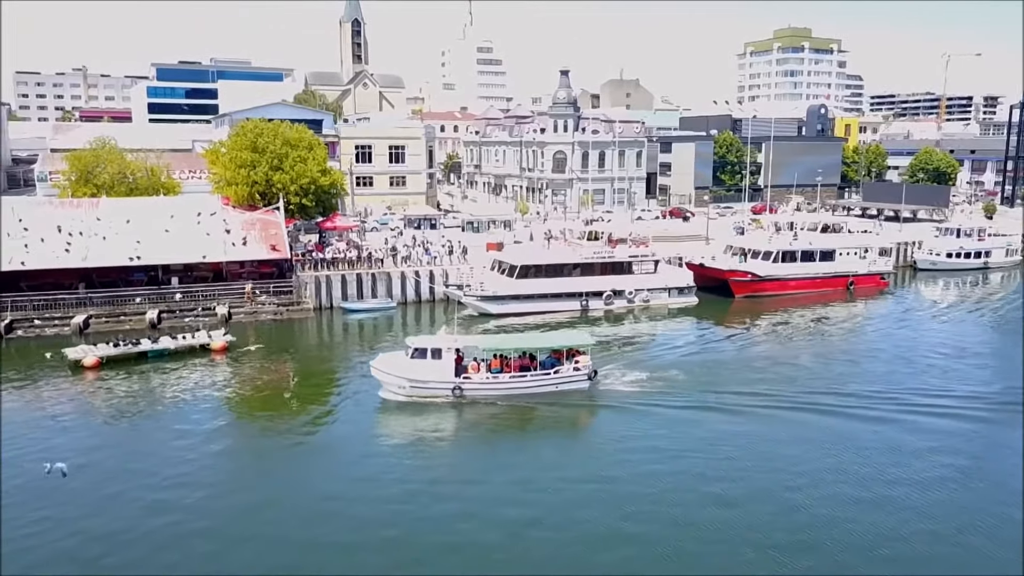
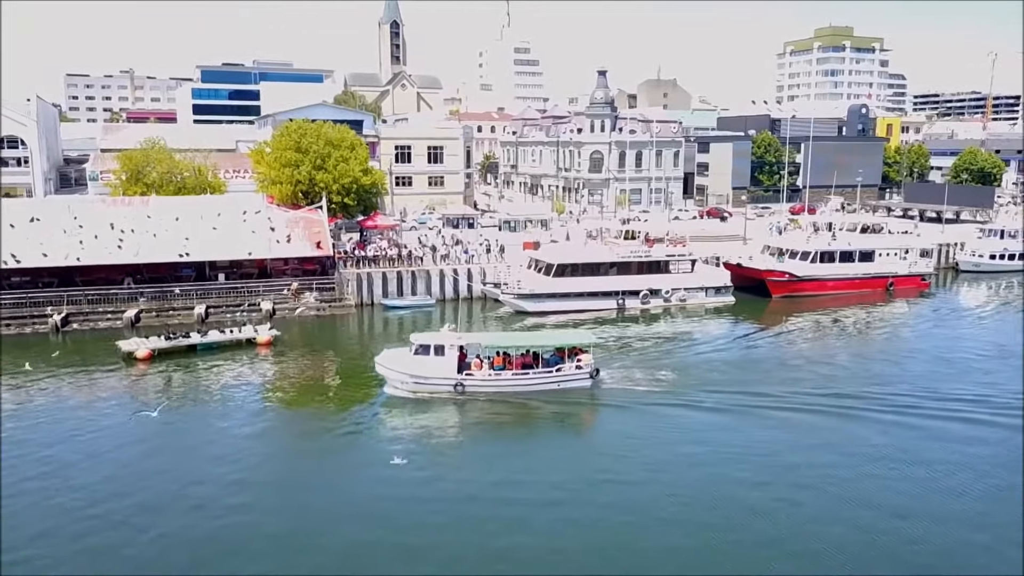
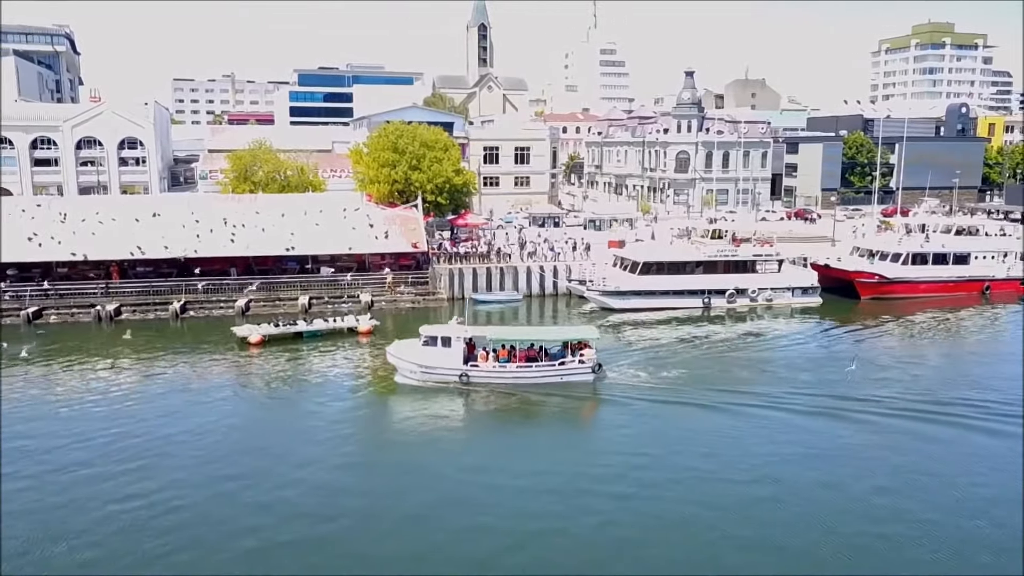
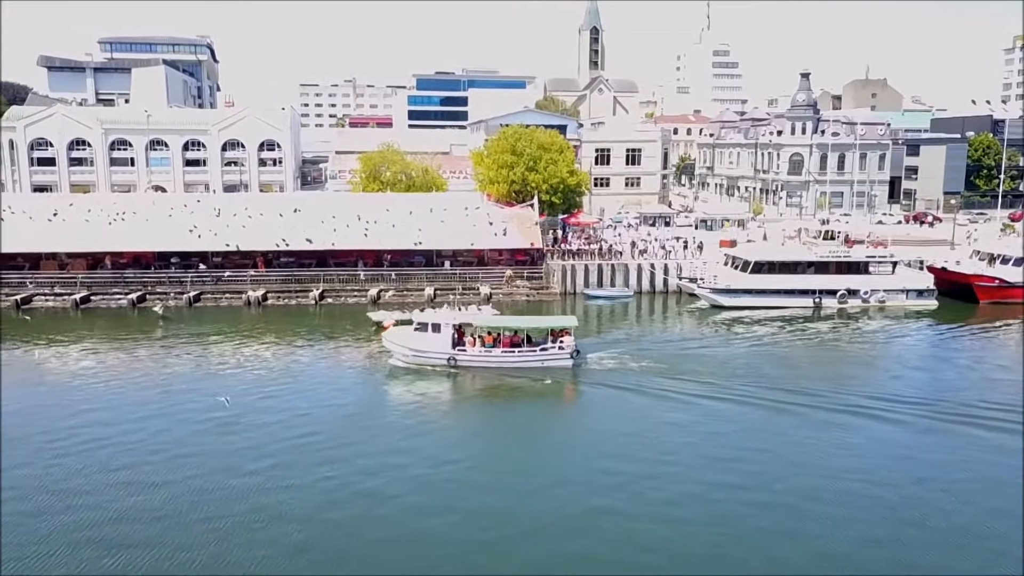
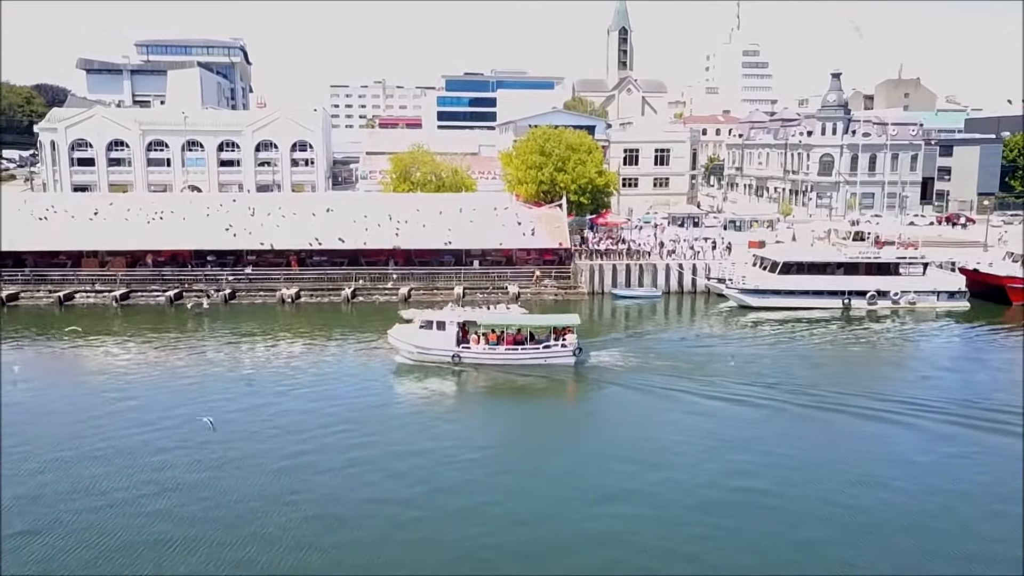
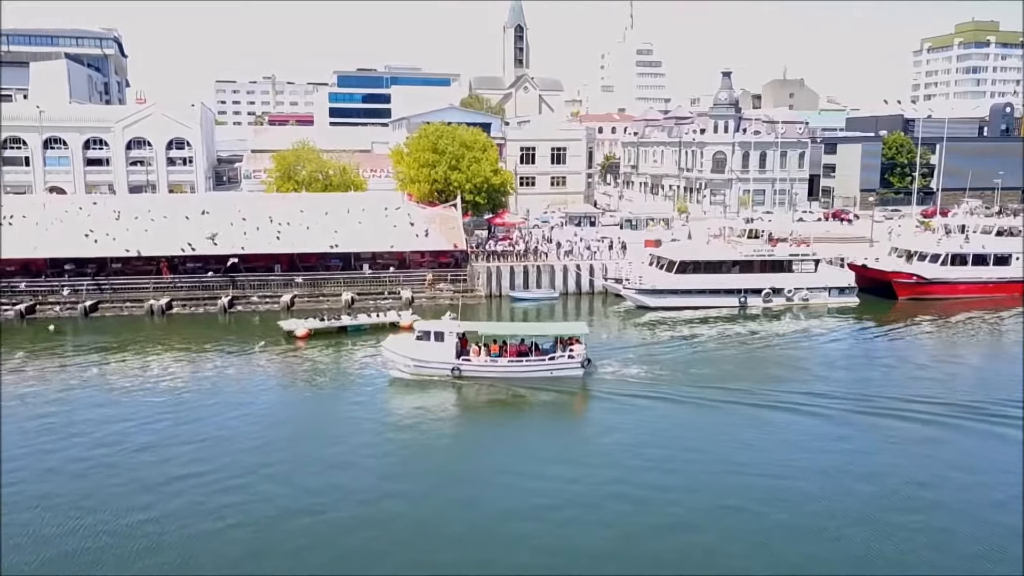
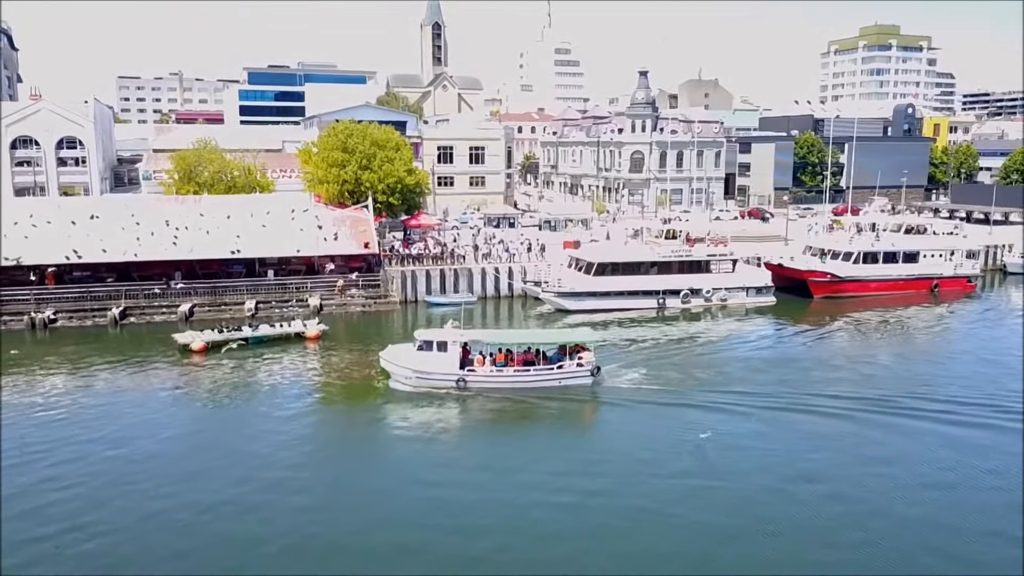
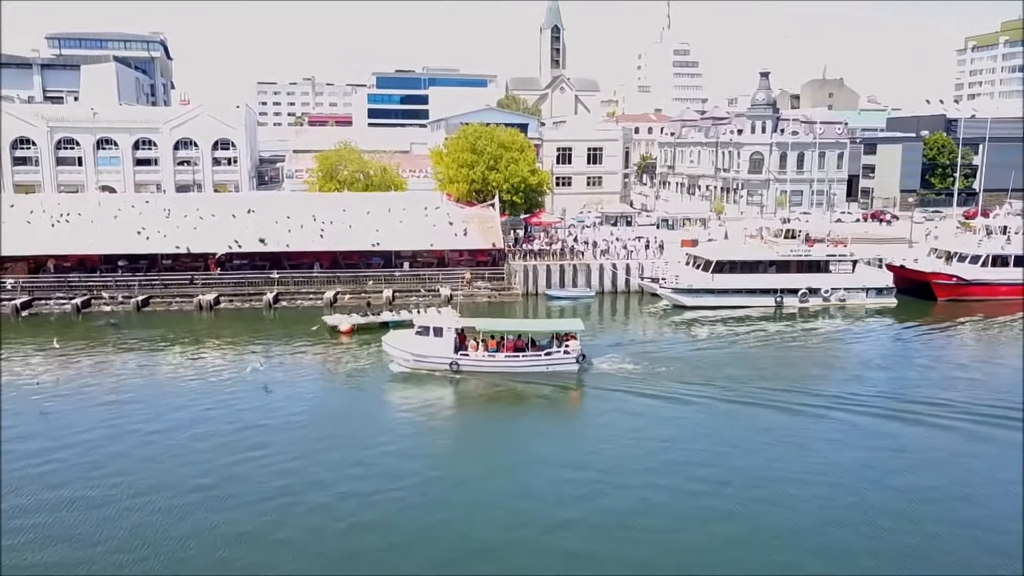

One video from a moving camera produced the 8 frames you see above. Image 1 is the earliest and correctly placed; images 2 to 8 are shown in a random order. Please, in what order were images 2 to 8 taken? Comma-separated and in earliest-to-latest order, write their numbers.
2, 7, 3, 6, 8, 4, 5
